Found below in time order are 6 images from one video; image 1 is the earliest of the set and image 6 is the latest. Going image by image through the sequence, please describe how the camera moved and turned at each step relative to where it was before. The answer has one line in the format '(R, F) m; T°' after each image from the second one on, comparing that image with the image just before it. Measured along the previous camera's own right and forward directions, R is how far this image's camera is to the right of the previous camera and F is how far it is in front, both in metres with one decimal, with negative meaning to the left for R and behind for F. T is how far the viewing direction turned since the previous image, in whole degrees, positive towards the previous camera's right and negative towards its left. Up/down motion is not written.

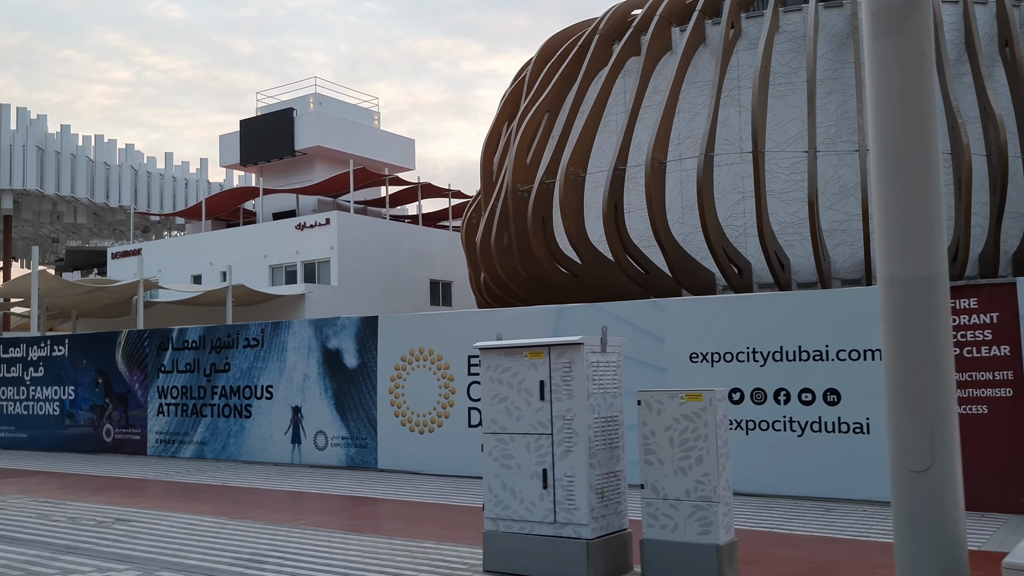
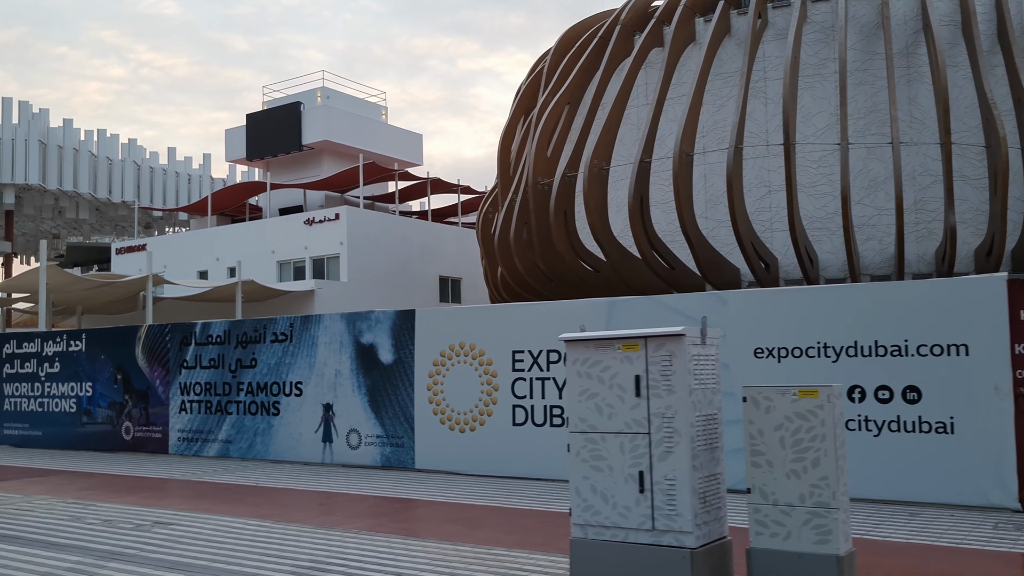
(-0.6, +0.5) m; 0°
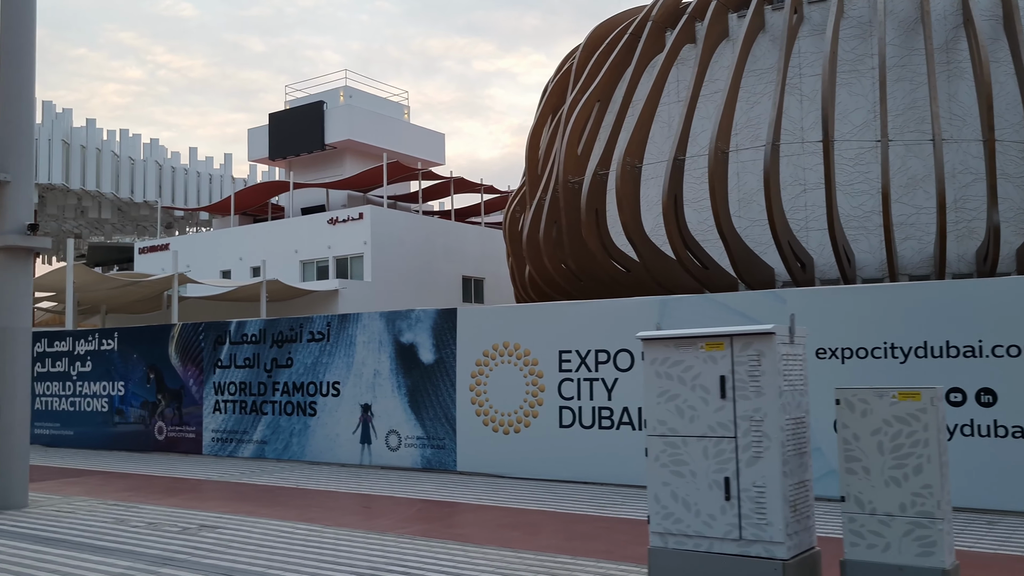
(-0.4, +0.3) m; -1°
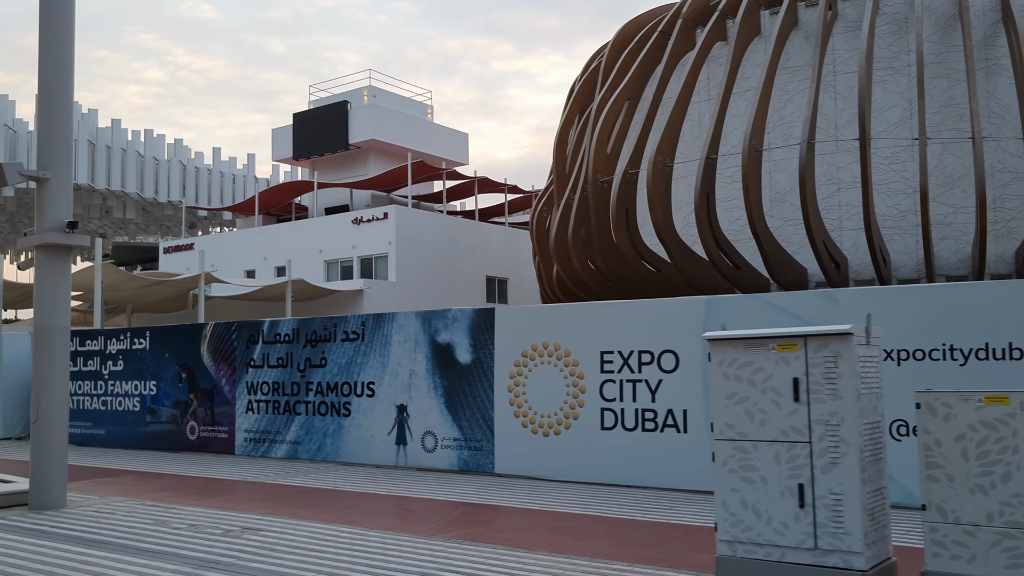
(-0.3, +0.2) m; -1°
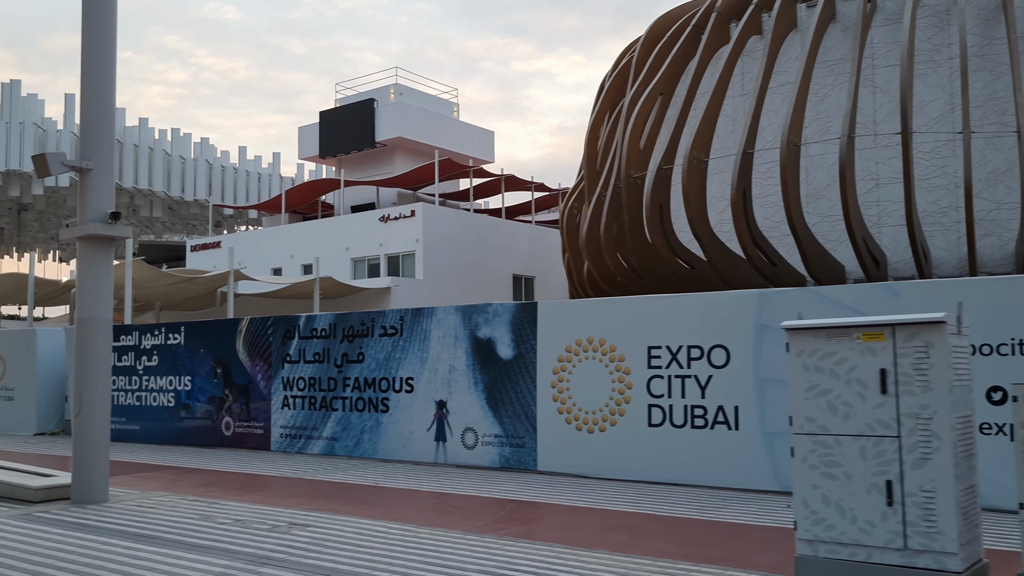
(-0.3, +0.2) m; -1°
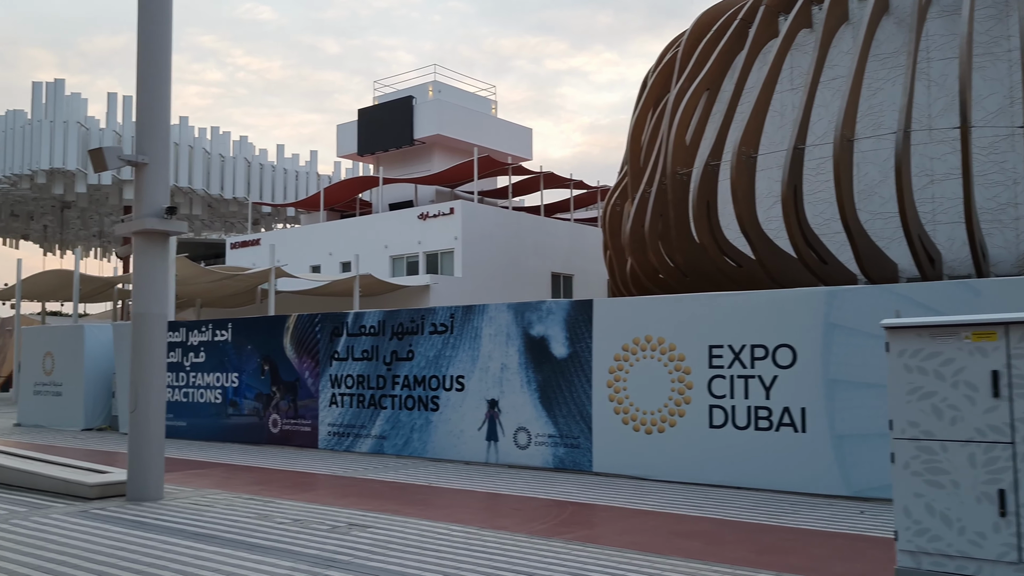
(-0.3, +0.2) m; -2°
